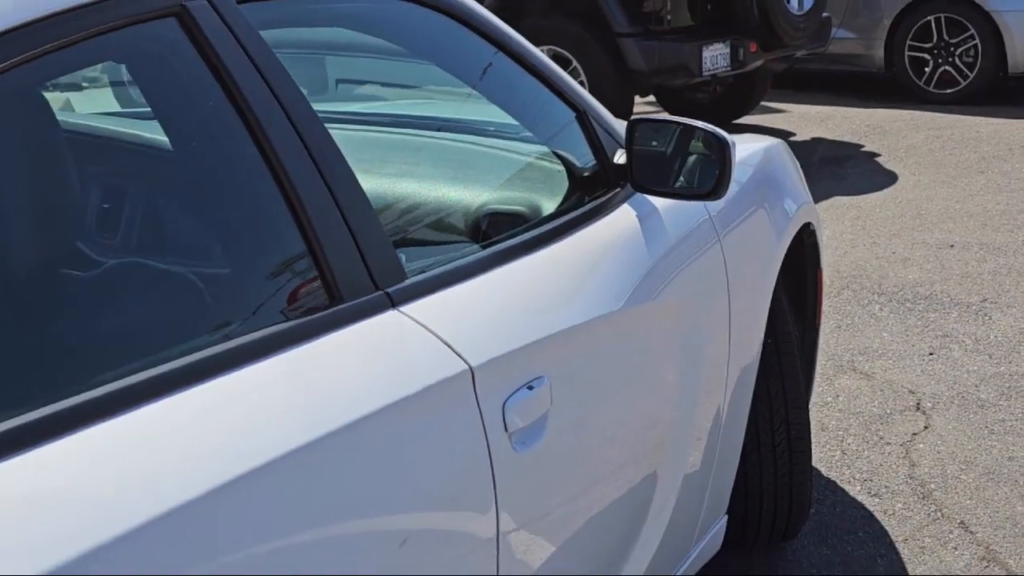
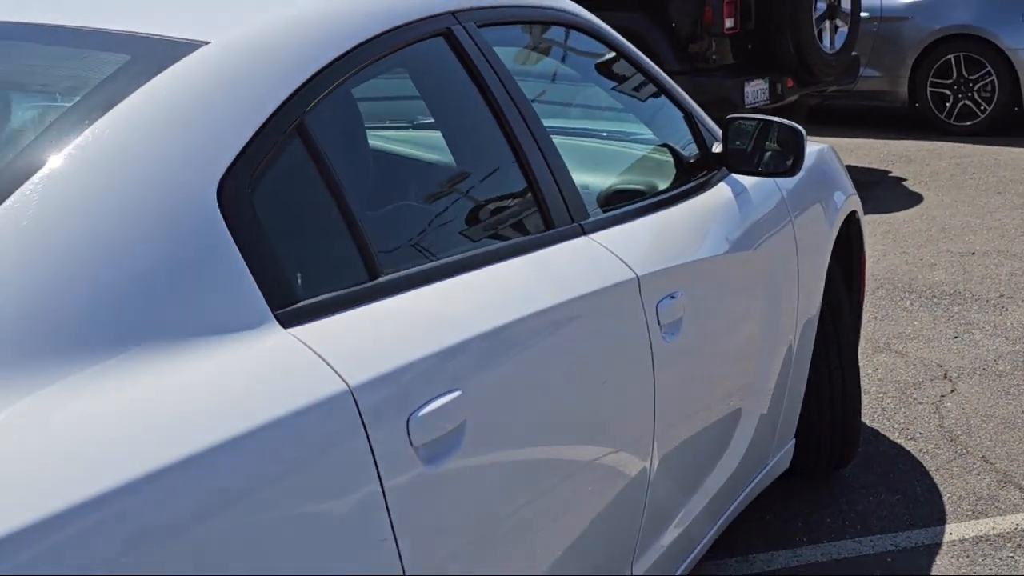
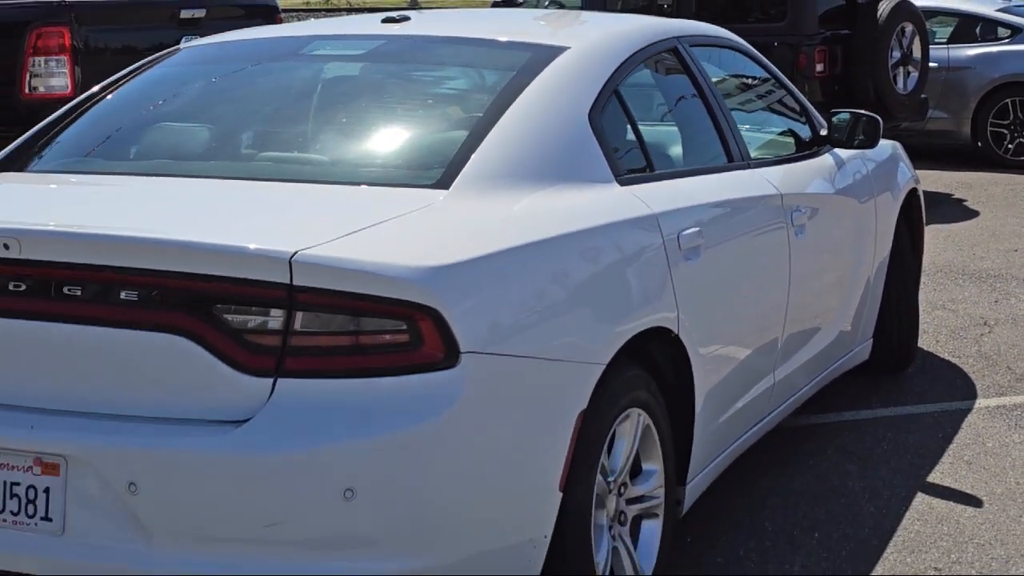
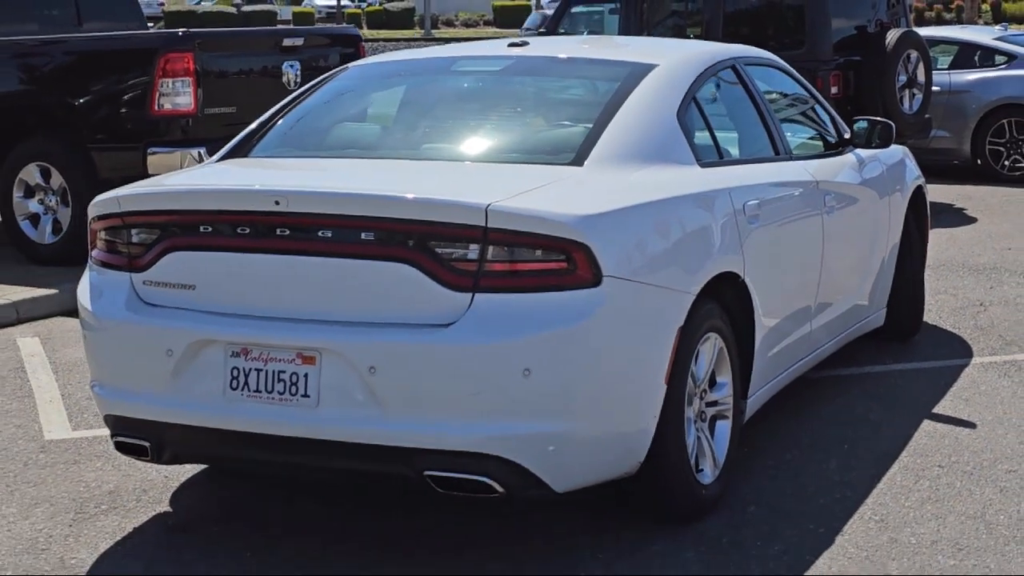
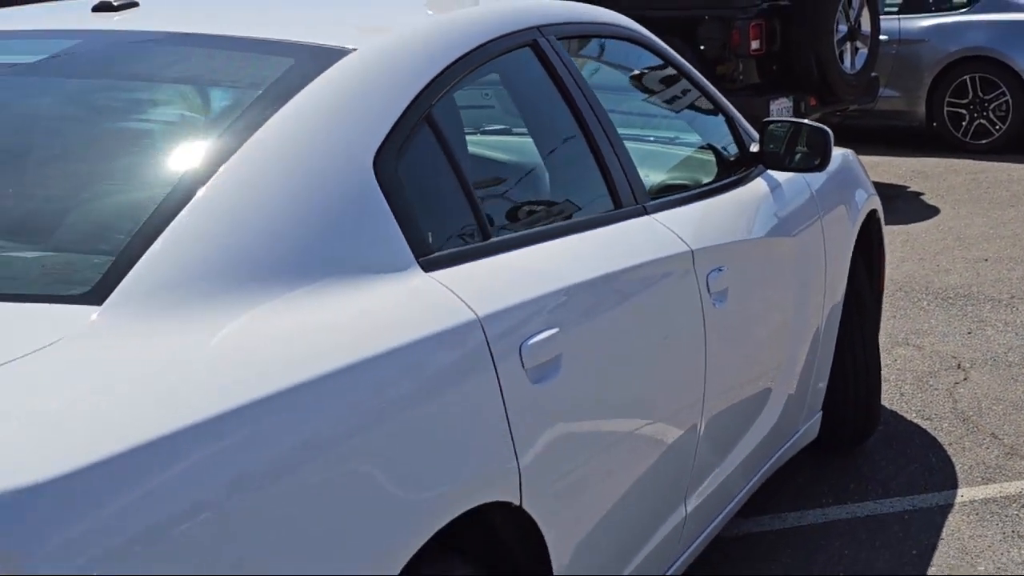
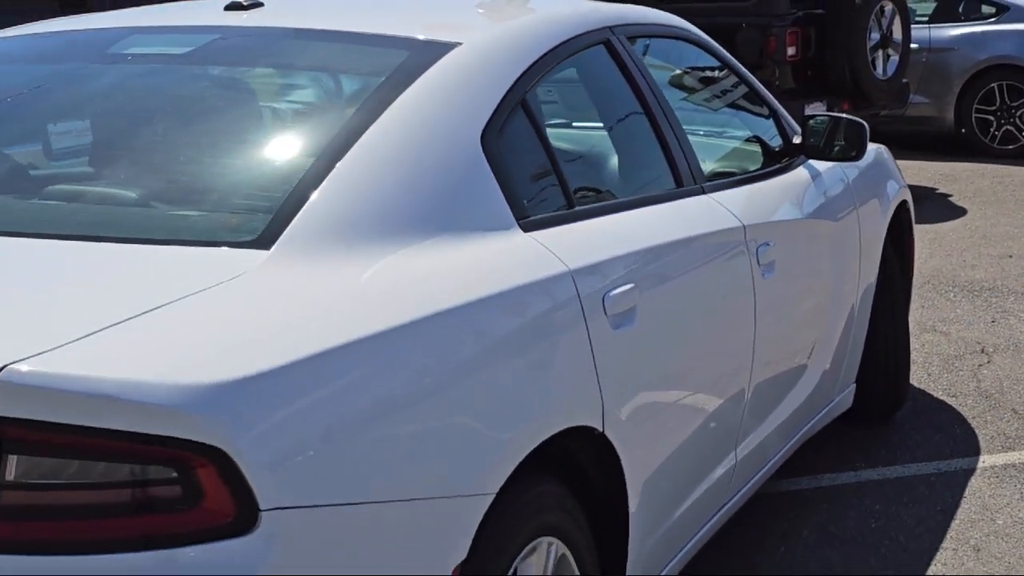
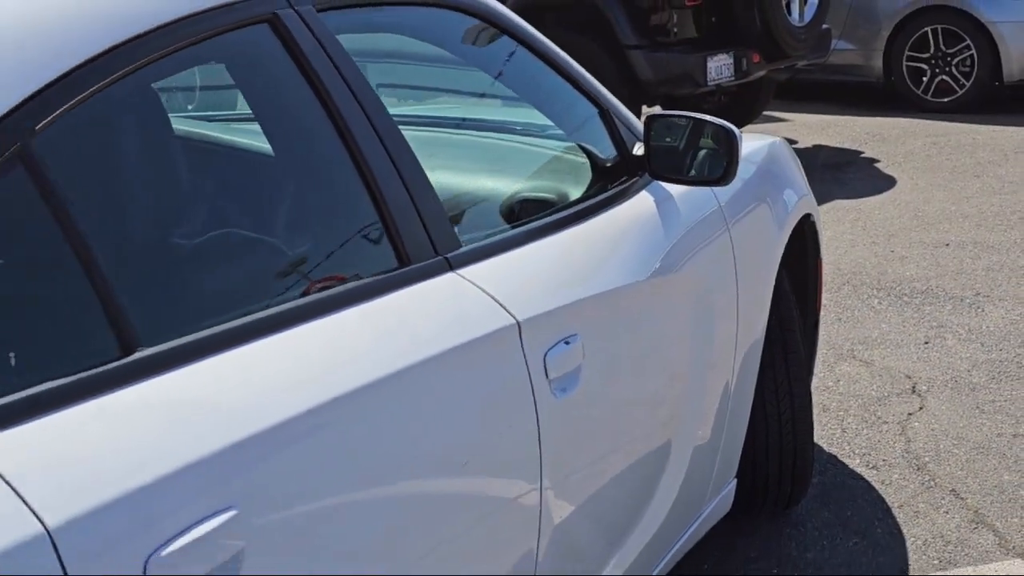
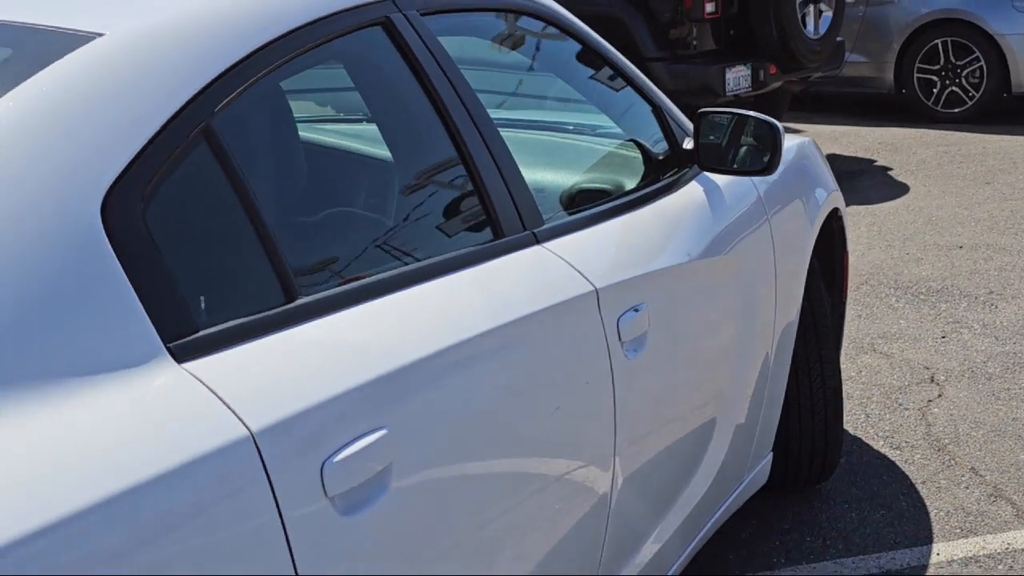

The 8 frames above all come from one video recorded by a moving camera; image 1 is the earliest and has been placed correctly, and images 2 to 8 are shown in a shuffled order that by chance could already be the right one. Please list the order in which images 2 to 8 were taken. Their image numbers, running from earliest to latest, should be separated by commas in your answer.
7, 8, 2, 5, 6, 3, 4
